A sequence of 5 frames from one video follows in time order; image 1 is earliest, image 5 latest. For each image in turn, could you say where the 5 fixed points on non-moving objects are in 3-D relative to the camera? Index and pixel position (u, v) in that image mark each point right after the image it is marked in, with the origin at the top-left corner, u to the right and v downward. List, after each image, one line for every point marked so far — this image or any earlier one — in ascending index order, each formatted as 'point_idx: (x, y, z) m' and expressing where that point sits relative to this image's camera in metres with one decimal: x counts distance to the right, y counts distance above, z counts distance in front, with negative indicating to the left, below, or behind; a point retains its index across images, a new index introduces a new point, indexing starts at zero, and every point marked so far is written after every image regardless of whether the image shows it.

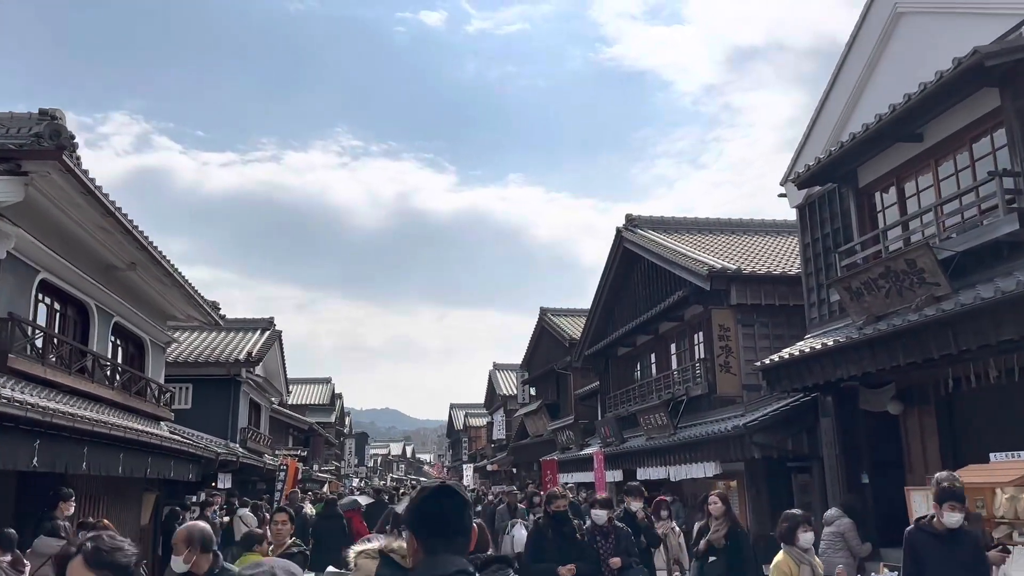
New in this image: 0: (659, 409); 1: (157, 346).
0: (+3.0, -2.5, +16.5) m
1: (-6.6, -1.1, +14.9) m
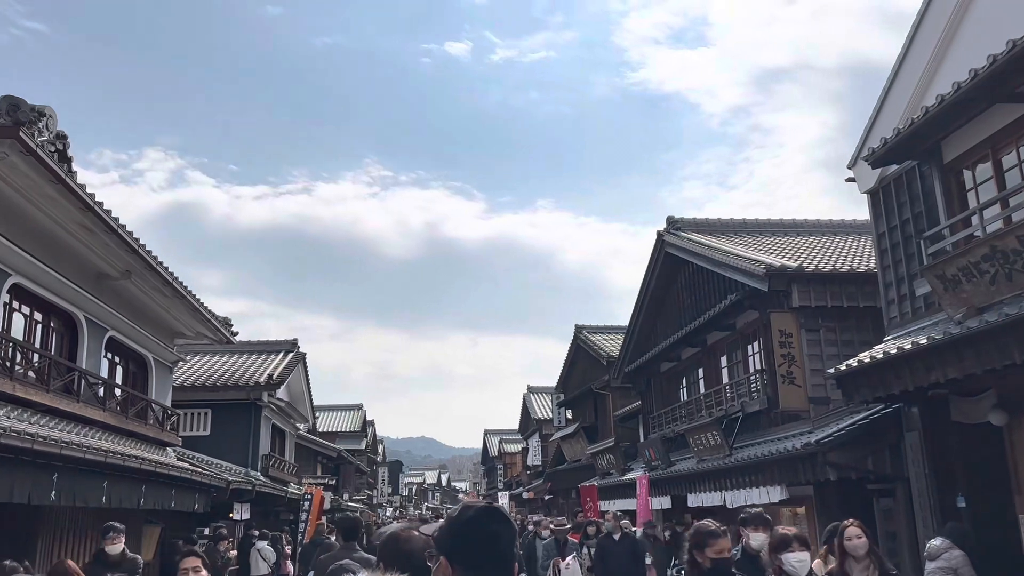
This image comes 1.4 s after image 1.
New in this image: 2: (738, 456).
0: (+3.7, -2.6, +15.0) m
1: (-6.0, -1.4, +13.8) m
2: (+4.0, -3.0, +14.0) m
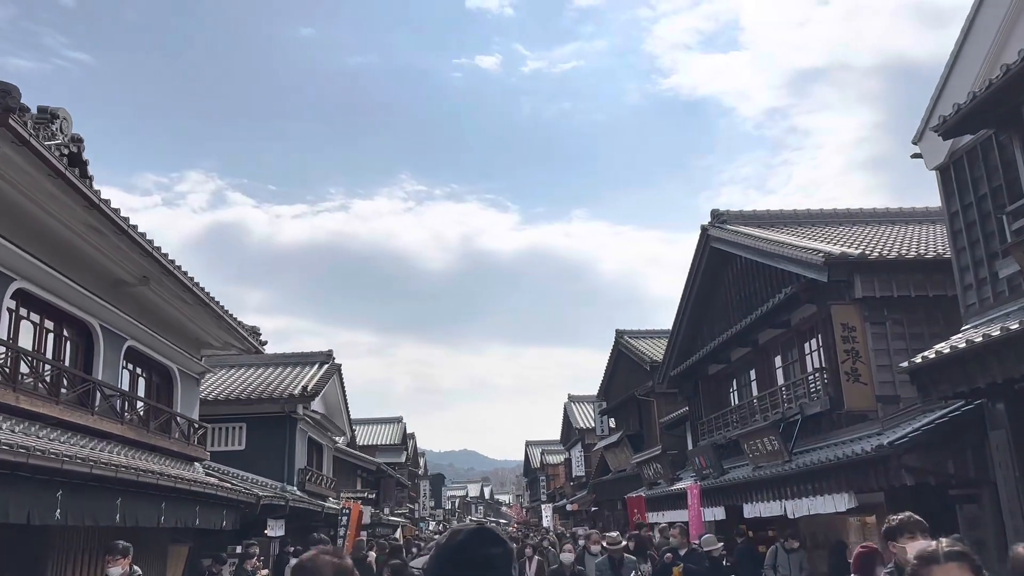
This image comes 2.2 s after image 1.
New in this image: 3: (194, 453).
0: (+4.5, -2.5, +14.0) m
1: (-5.4, -1.5, +13.3) m
2: (+4.7, -2.8, +13.0) m
3: (-4.9, -2.5, +12.3) m
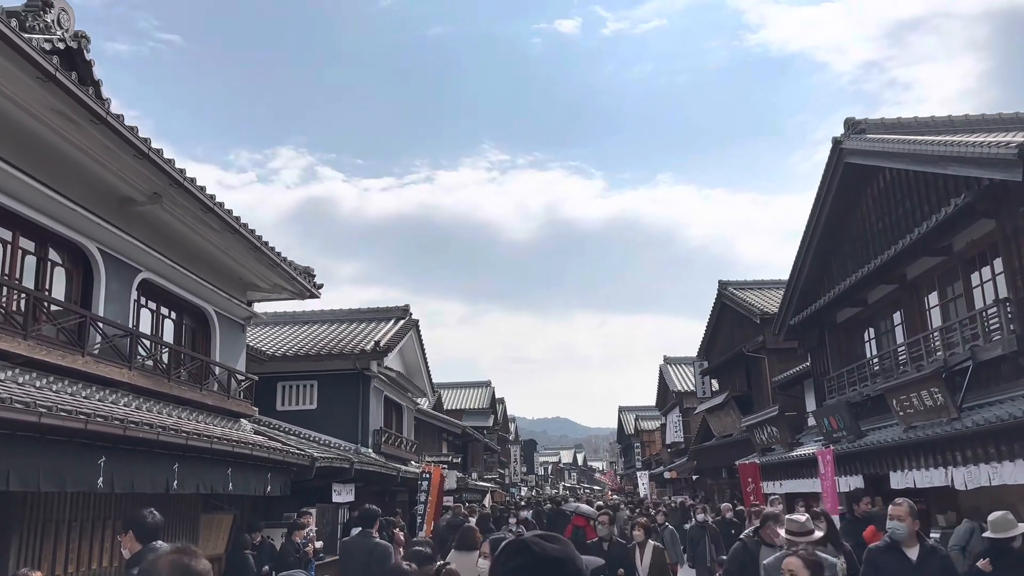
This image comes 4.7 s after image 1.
0: (+5.8, -1.3, +11.2) m
1: (-4.0, -0.5, +11.6) m
2: (+5.9, -1.7, +10.2) m
3: (-3.7, -1.6, +10.6) m
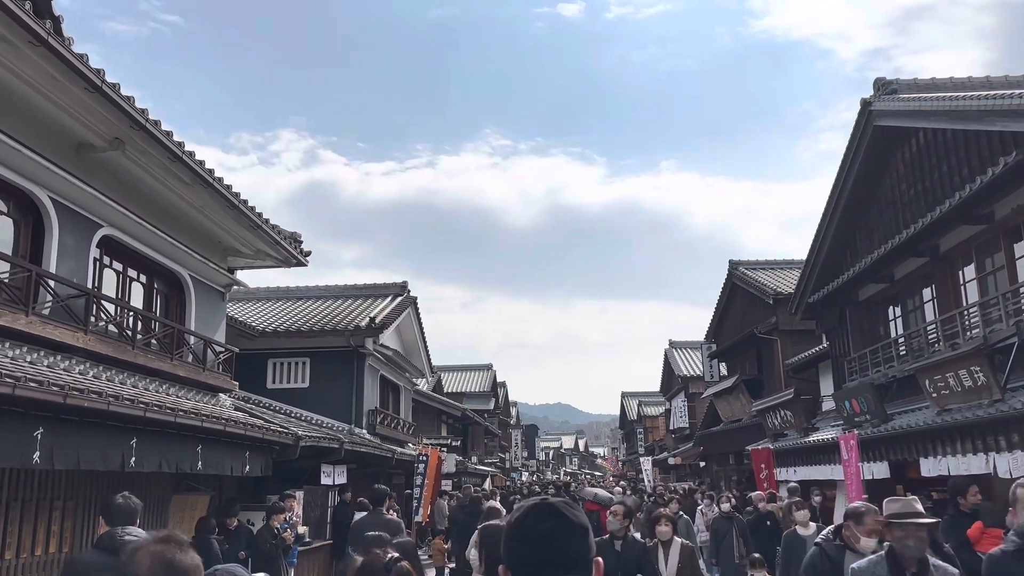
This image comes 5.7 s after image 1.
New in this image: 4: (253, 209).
0: (+5.8, -0.9, +10.3) m
1: (-4.0, -0.1, +10.7) m
2: (+5.9, -1.3, +9.3) m
3: (-3.7, -1.1, +9.8) m
4: (-3.2, +1.0, +9.8) m
